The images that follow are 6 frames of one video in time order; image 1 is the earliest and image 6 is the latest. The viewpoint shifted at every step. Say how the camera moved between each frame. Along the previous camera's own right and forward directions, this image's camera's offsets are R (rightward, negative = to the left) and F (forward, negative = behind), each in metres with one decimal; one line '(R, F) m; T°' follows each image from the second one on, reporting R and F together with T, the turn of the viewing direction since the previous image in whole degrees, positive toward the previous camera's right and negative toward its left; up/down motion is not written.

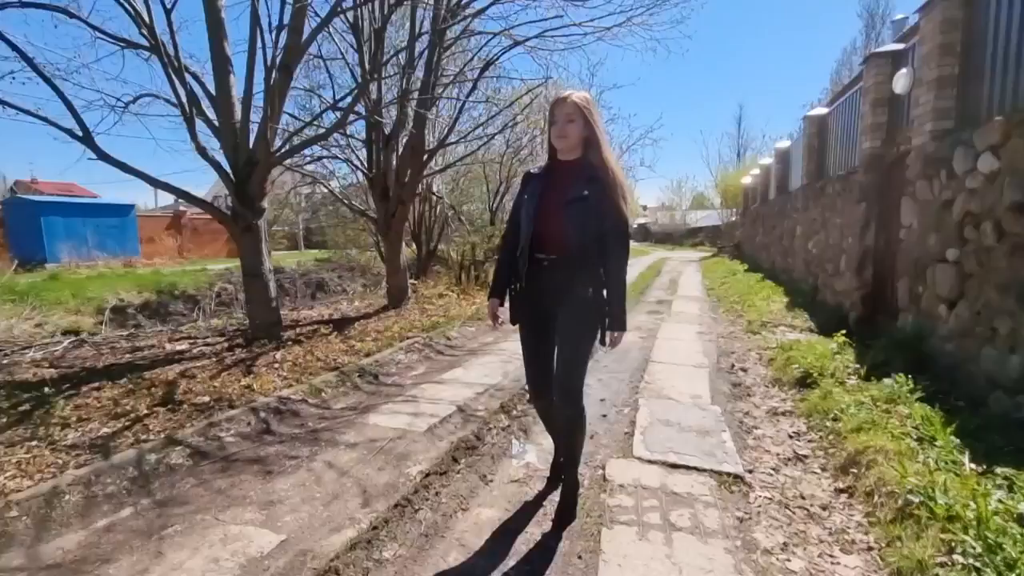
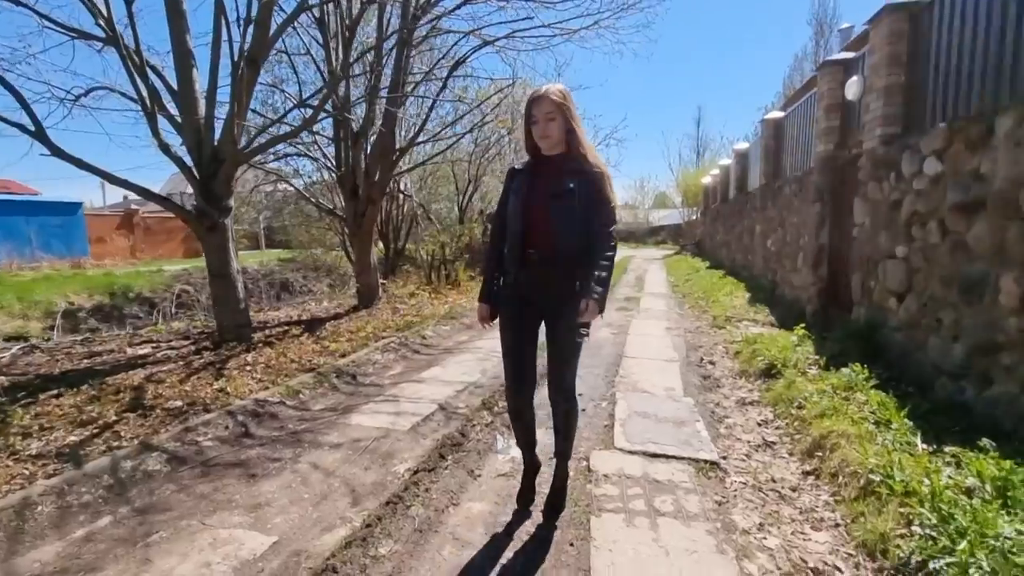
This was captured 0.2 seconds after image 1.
(-0.1, 0.0) m; +4°
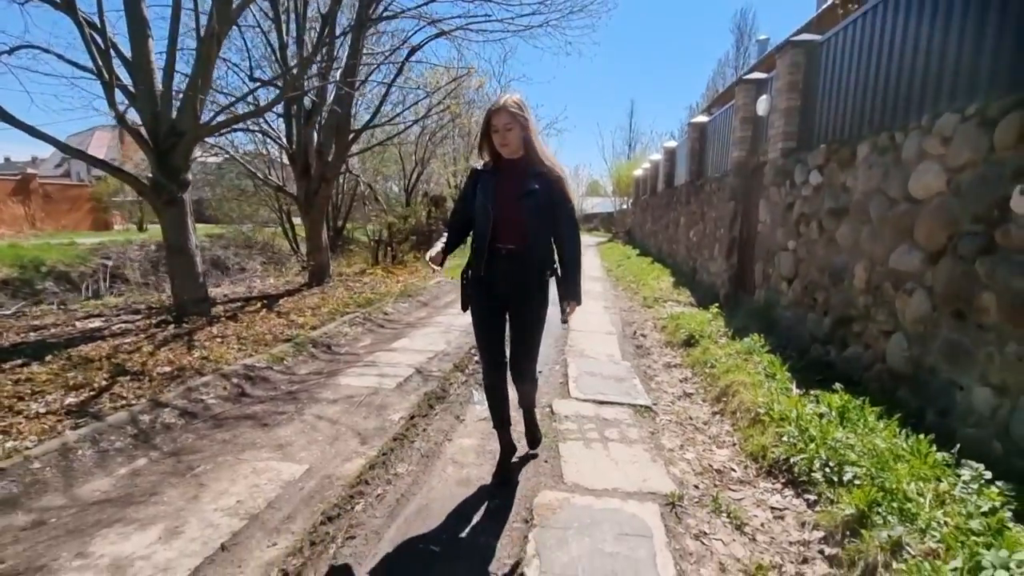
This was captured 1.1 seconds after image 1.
(-0.3, -0.5) m; +8°
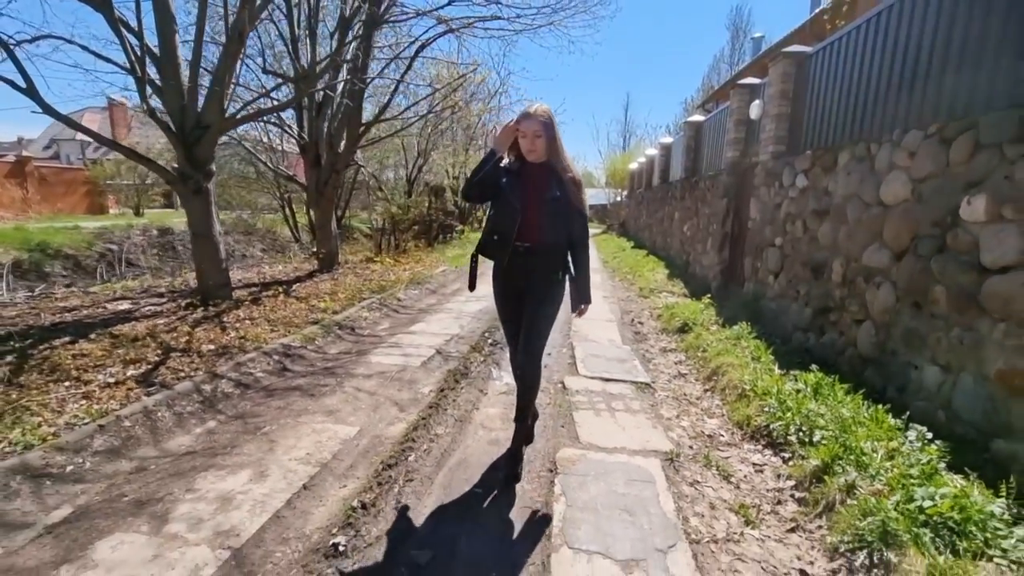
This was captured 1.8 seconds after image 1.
(-0.2, -0.4) m; +1°
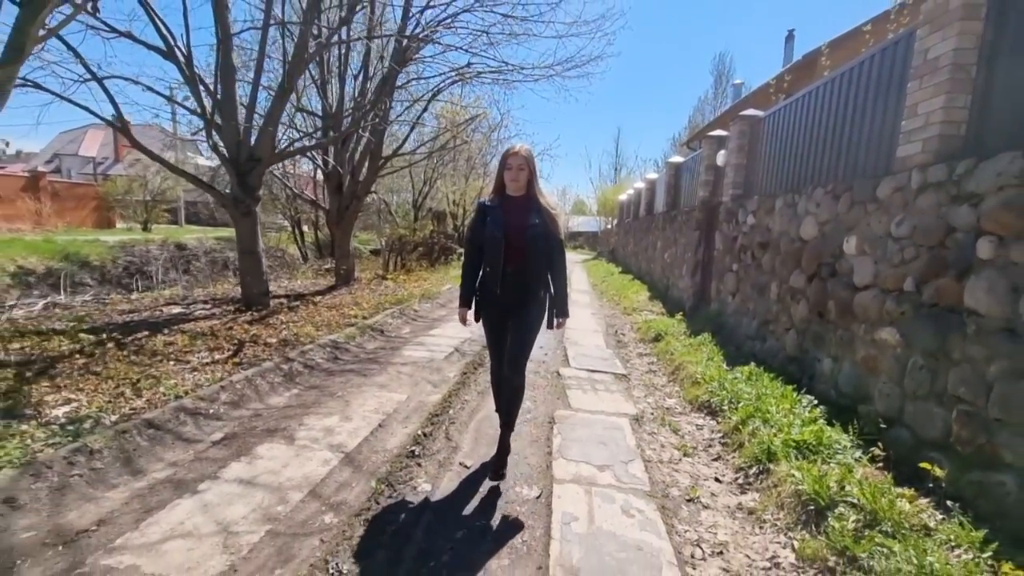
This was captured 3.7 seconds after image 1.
(-0.2, -1.0) m; +1°
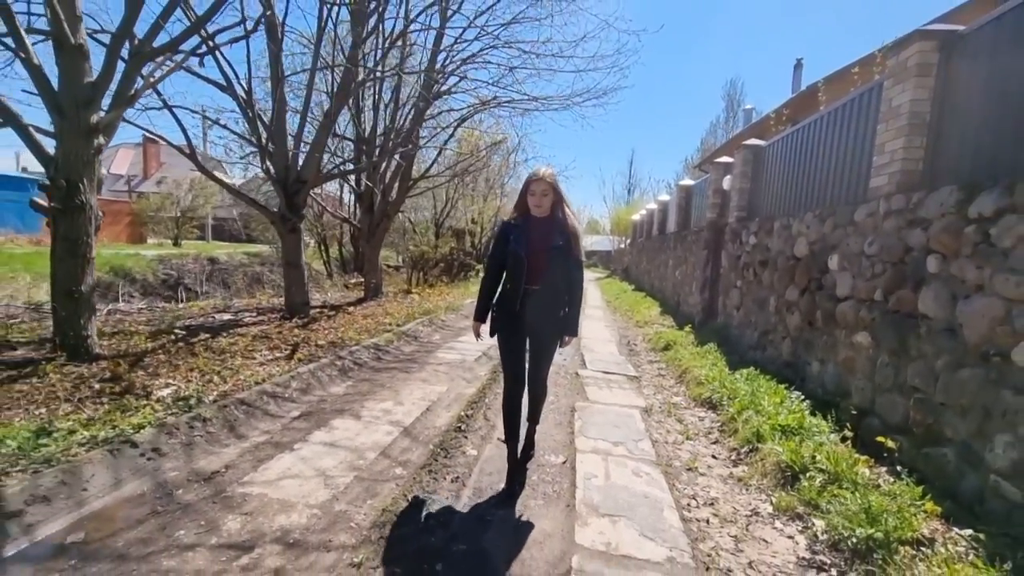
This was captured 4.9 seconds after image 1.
(-0.1, -0.6) m; -1°
